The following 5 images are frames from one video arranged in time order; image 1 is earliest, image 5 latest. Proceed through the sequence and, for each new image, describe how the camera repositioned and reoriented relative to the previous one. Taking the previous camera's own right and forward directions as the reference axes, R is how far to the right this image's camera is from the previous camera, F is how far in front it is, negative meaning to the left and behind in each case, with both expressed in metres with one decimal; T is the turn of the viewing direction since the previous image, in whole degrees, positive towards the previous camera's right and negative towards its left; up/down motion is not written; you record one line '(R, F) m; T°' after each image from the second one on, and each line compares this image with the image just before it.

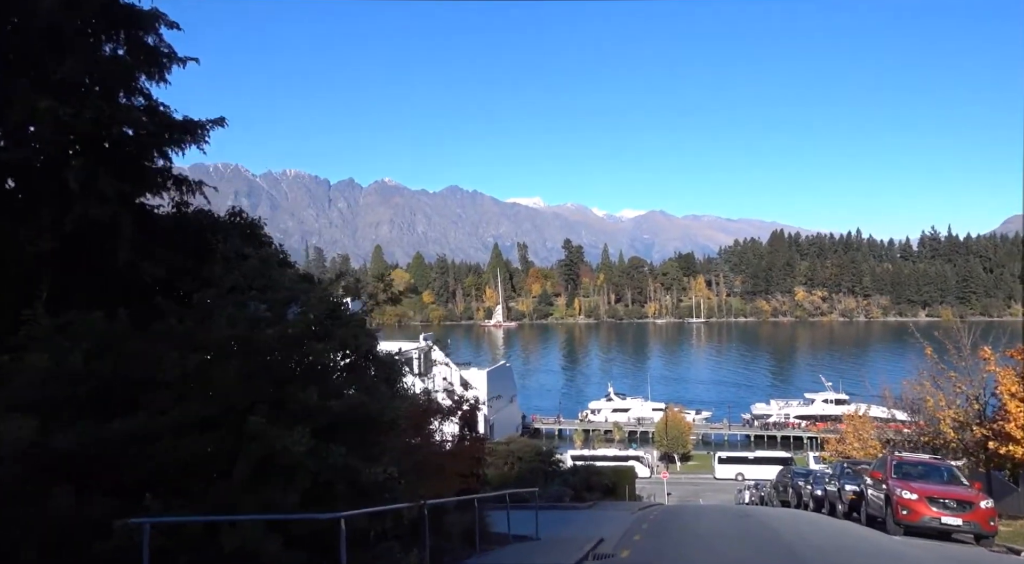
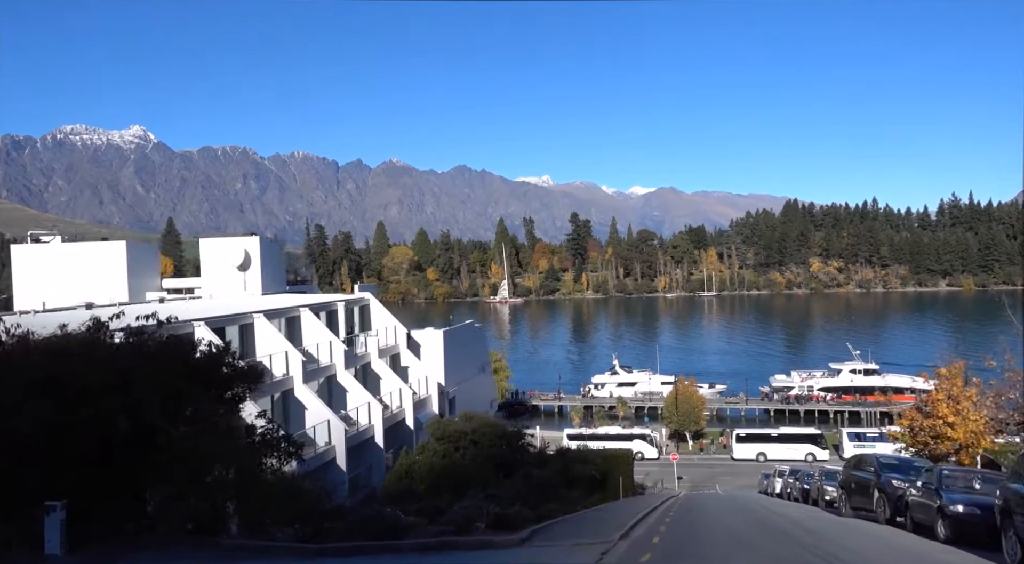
(+1.4, +7.5) m; -1°
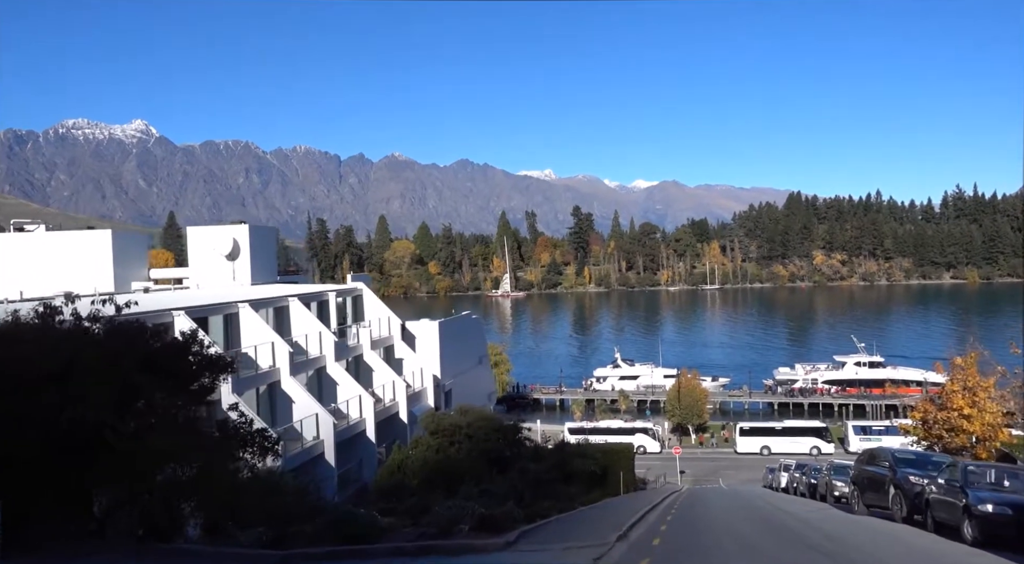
(+0.2, +0.7) m; 0°
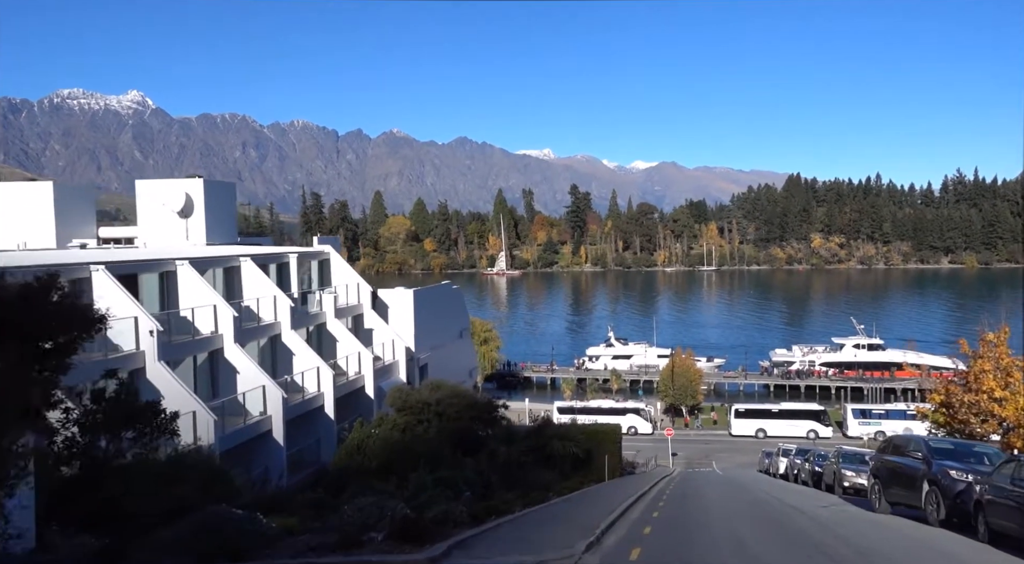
(+0.4, +2.0) m; 0°
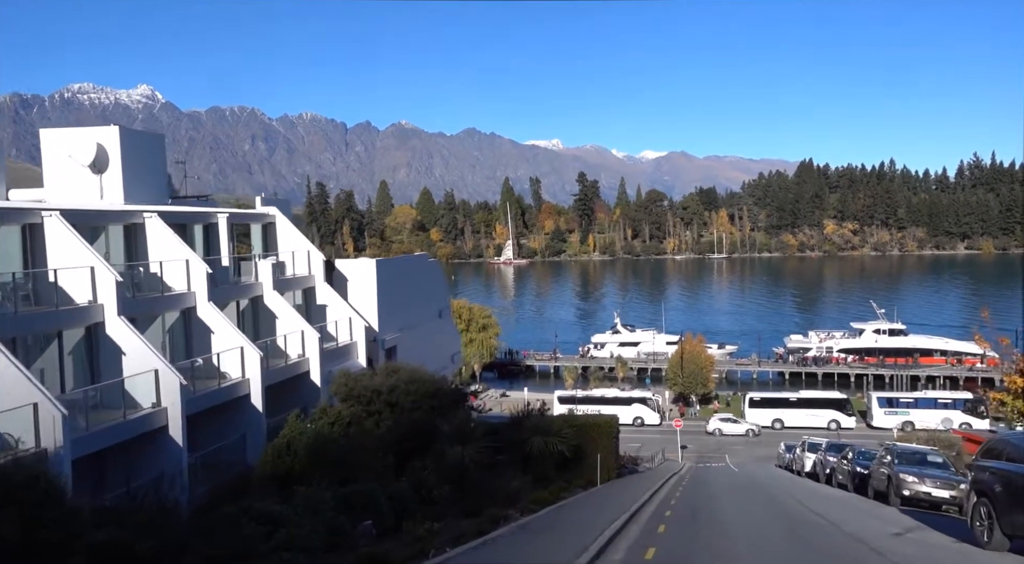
(+0.7, +3.5) m; -1°
